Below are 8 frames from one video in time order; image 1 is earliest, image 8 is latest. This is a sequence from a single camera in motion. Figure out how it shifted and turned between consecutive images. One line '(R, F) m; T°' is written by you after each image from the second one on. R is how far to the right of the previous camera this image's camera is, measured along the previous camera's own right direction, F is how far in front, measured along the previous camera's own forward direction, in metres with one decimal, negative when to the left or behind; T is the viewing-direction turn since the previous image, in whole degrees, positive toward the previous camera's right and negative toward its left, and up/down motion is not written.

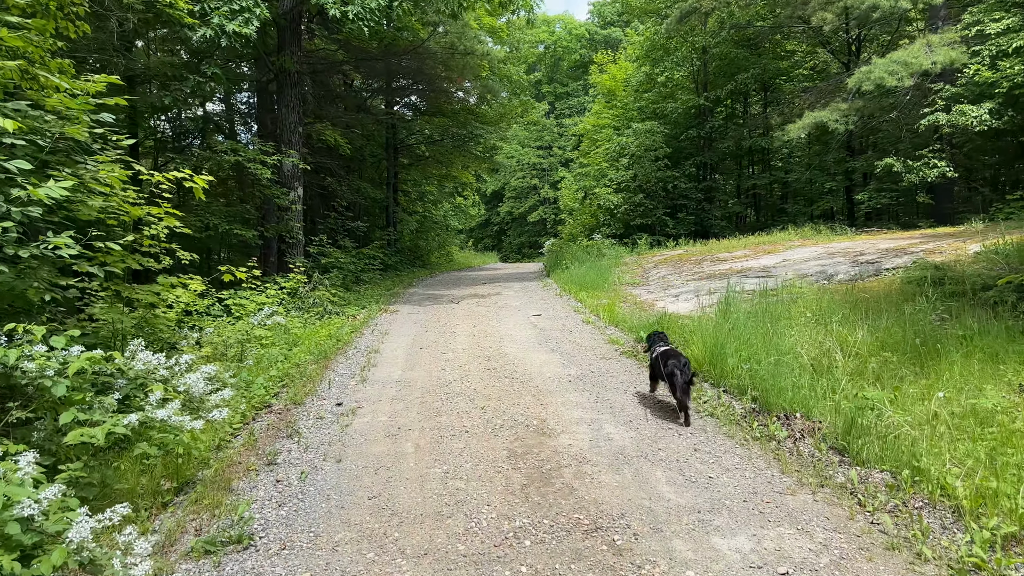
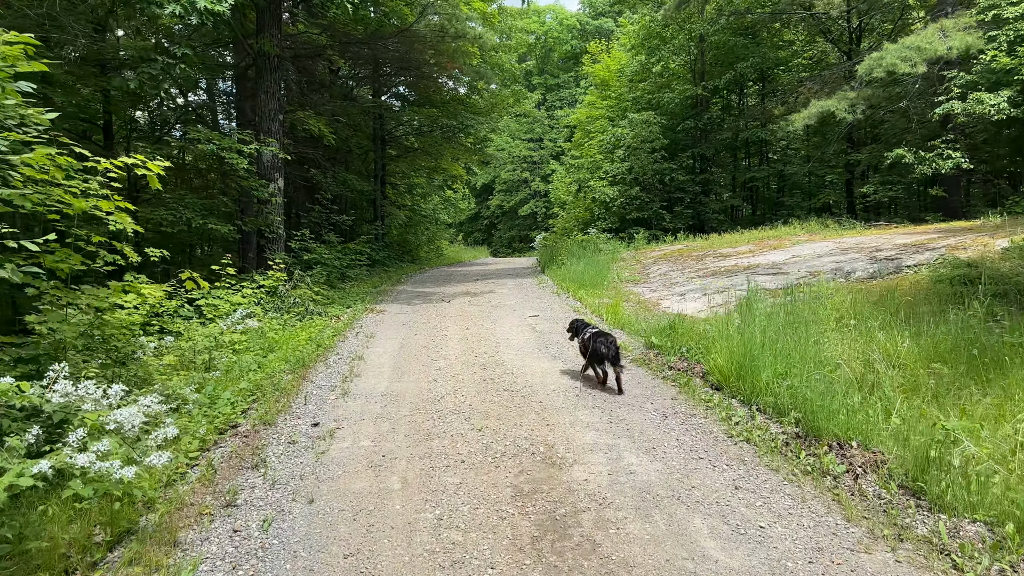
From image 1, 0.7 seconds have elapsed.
(-0.1, +0.6) m; +1°
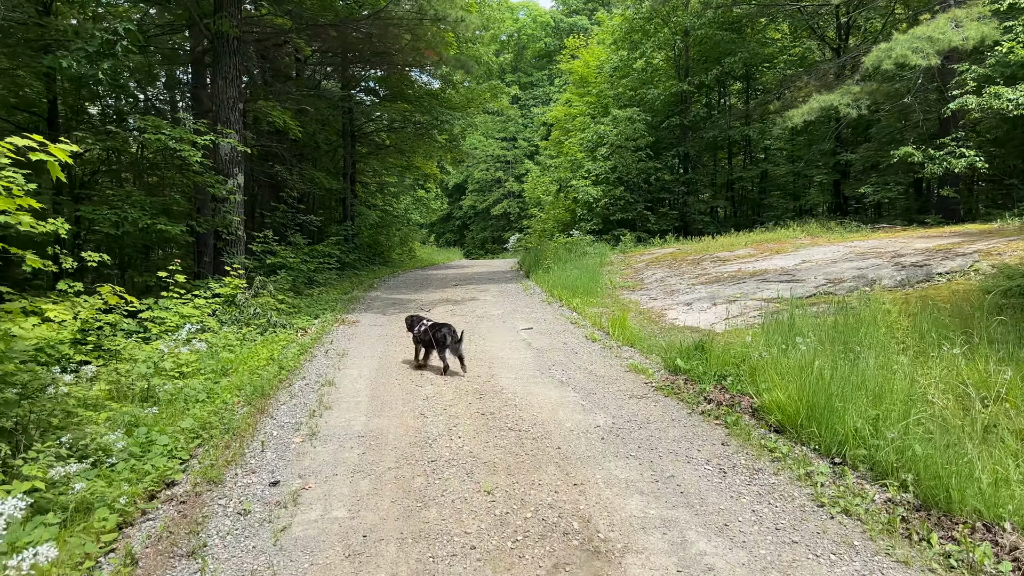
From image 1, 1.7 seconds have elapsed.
(-0.2, +0.9) m; +2°
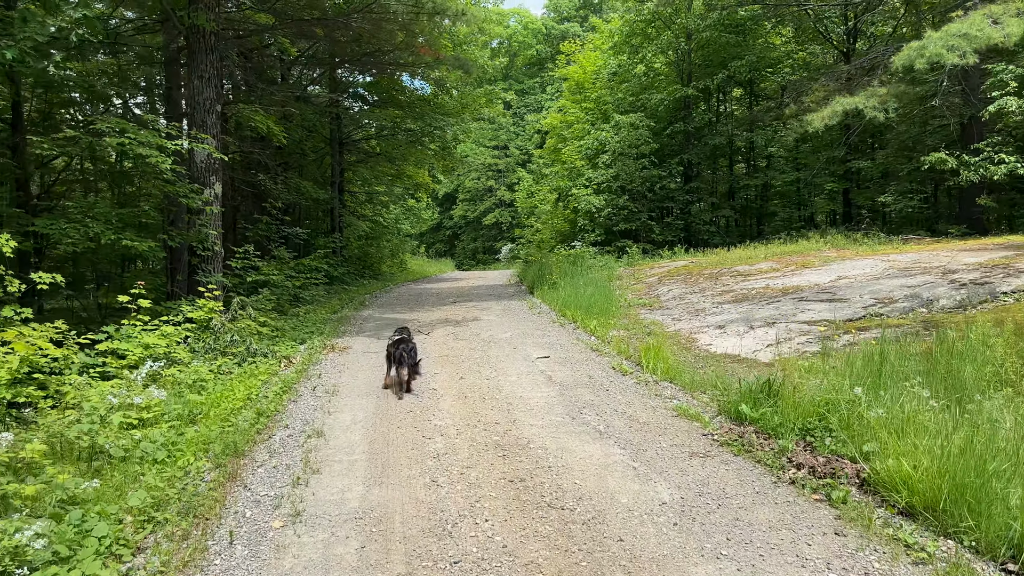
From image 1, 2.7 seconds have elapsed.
(-0.2, +0.8) m; +1°
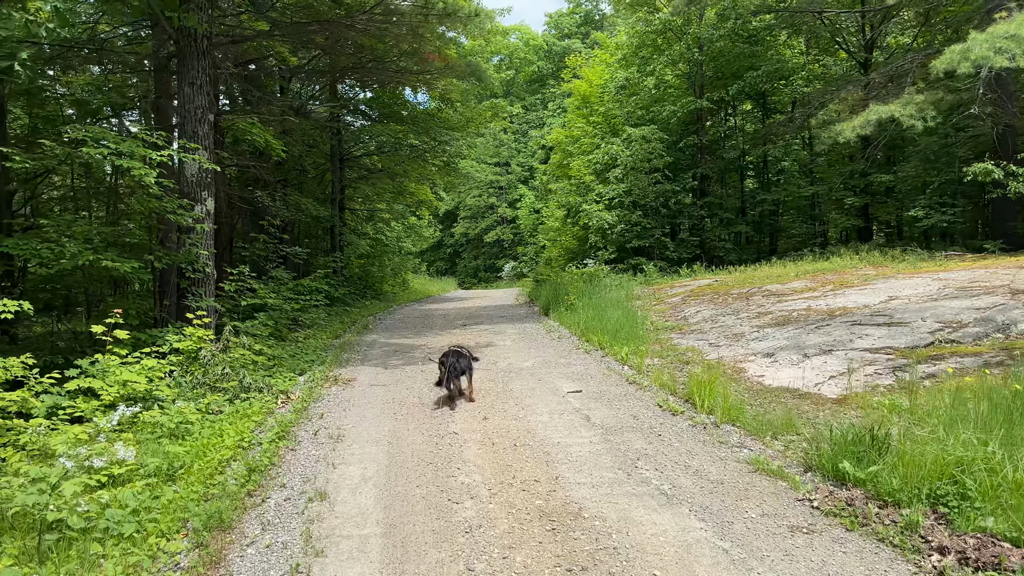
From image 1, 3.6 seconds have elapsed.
(-0.2, +0.7) m; 0°
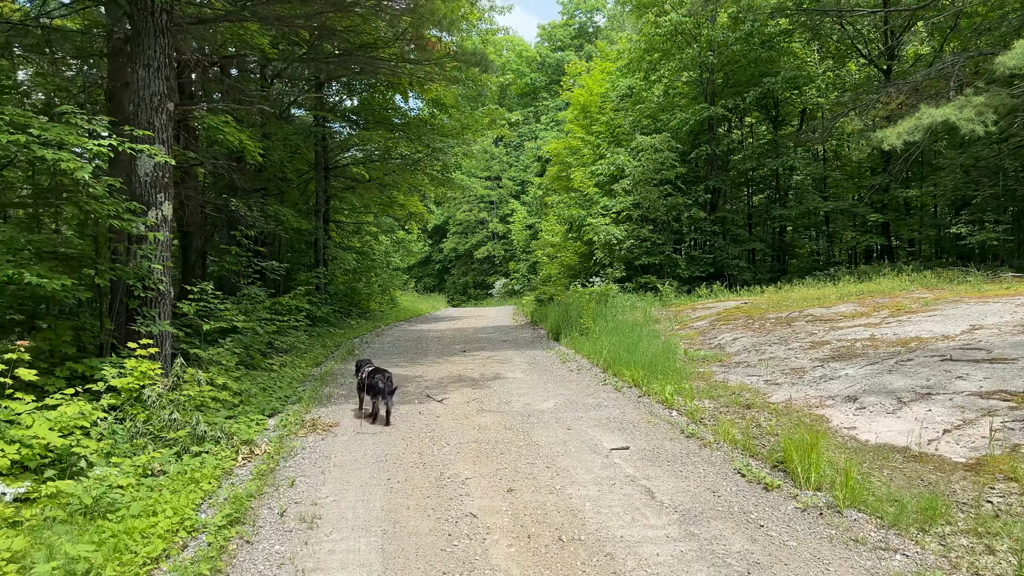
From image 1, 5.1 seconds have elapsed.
(-0.2, +1.2) m; +1°
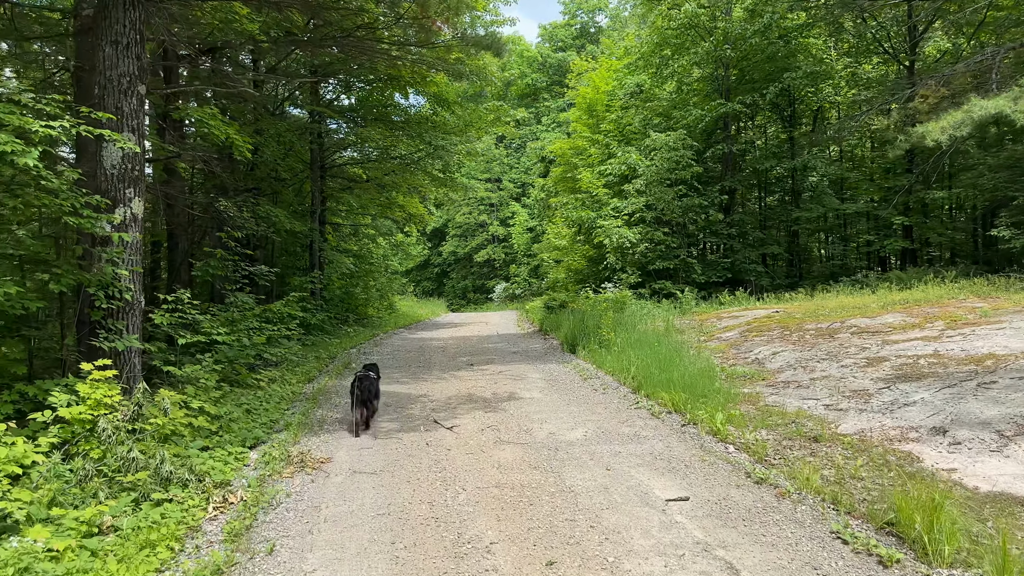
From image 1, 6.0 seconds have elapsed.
(-0.2, +0.8) m; 0°
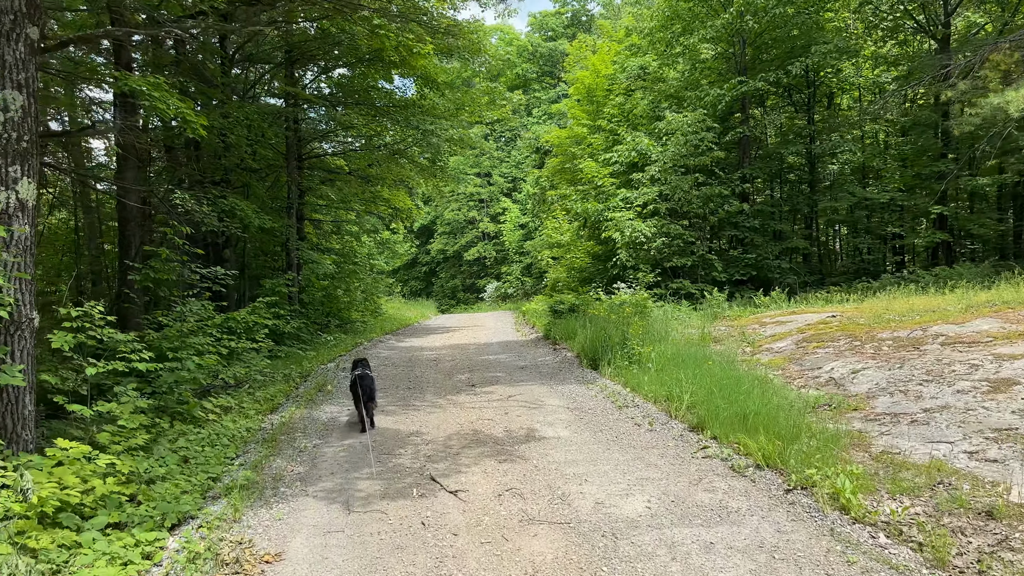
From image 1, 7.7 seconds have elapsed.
(-0.2, +1.4) m; +1°
